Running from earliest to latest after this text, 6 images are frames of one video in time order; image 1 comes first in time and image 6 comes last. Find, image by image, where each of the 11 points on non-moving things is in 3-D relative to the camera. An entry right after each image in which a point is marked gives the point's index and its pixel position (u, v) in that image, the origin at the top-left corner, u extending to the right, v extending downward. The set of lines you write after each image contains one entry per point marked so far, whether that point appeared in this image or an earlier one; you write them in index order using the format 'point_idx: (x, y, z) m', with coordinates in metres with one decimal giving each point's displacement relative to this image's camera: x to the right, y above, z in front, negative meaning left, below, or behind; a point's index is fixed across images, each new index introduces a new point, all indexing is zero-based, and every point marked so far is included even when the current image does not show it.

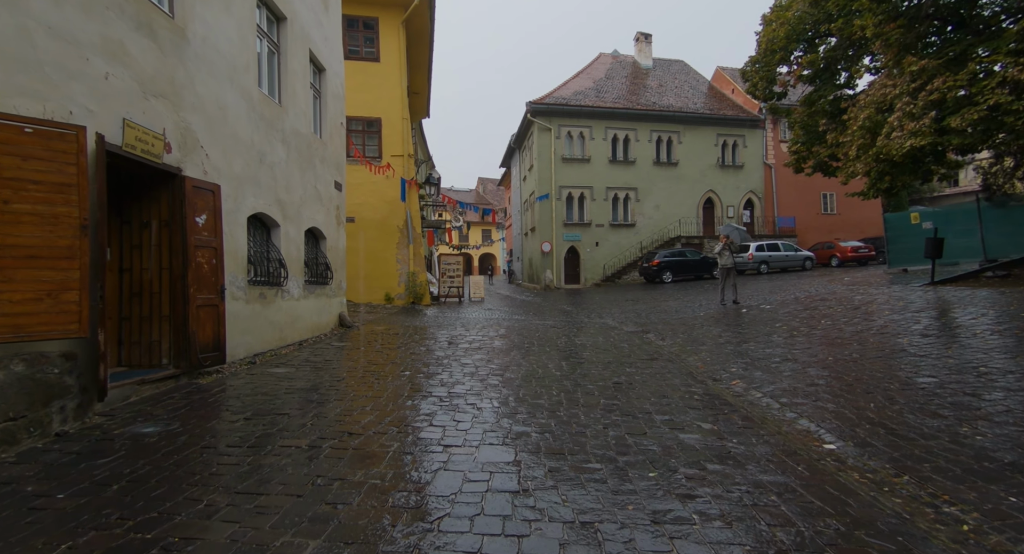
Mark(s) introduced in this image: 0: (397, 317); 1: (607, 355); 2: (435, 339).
0: (-3.1, -1.1, +13.5) m
1: (+1.5, -1.3, +8.1) m
2: (-1.5, -1.2, +9.5) m
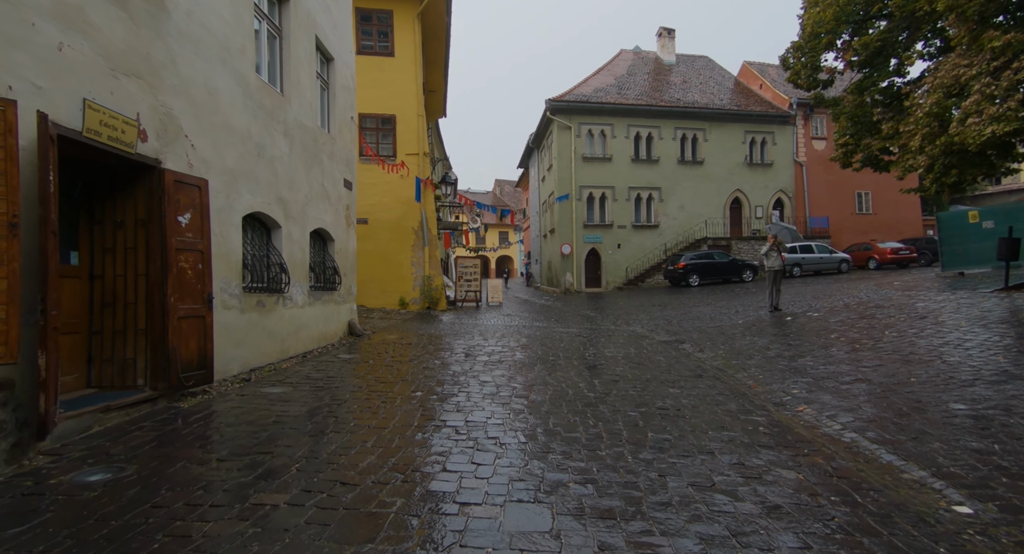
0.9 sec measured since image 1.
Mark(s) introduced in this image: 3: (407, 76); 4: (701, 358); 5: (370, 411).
0: (-2.6, -1.2, +12.8) m
1: (+1.9, -1.3, +7.2) m
2: (-1.1, -1.3, +8.7) m
3: (-3.4, +6.6, +16.3) m
4: (+3.2, -1.4, +8.4) m
5: (-1.4, -1.3, +4.9) m
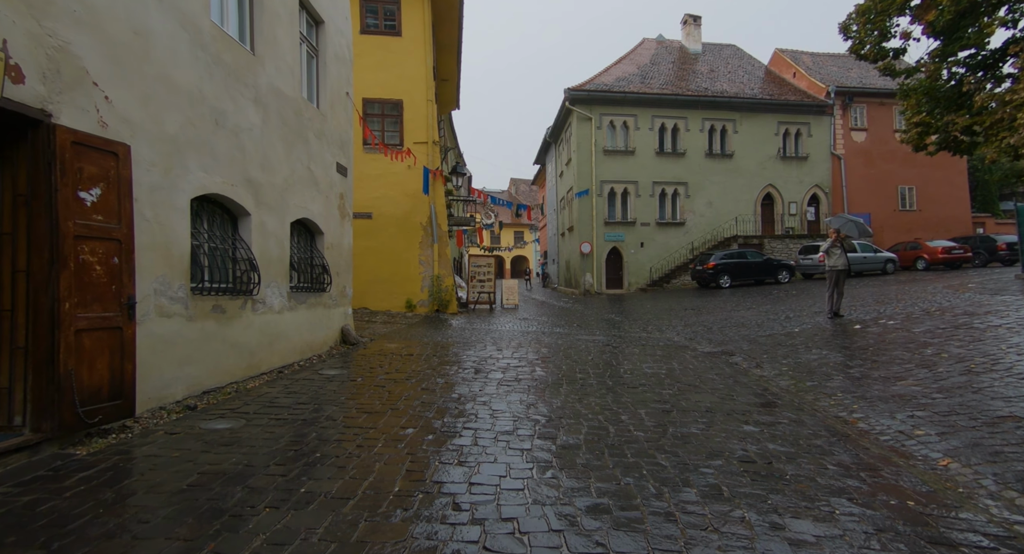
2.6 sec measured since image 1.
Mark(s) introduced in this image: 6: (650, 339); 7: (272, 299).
0: (-2.2, -1.2, +11.4) m
1: (+2.1, -1.3, +5.7) m
2: (-0.8, -1.3, +7.3) m
3: (-2.9, +6.6, +14.9) m
4: (+3.4, -1.4, +6.8) m
5: (-1.2, -1.3, +3.5) m
6: (+2.9, -1.3, +10.4) m
7: (-3.2, -0.3, +6.6) m
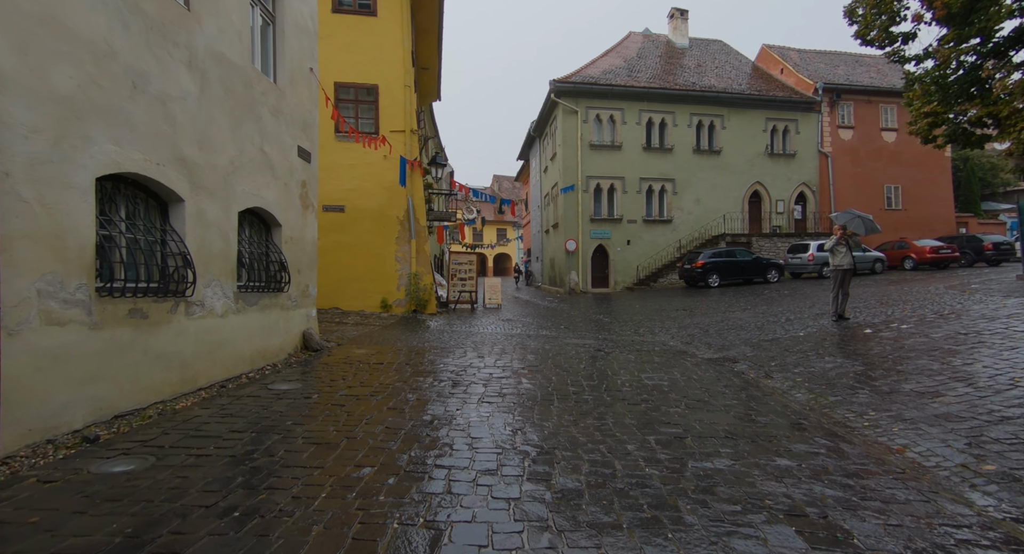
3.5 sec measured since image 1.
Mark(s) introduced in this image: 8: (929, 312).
0: (-2.6, -1.2, +10.5) m
1: (+2.0, -1.3, +5.0) m
2: (-1.0, -1.3, +6.4) m
3: (-3.3, +6.7, +13.9) m
4: (+3.2, -1.4, +6.1) m
5: (-1.3, -1.3, +2.6) m
6: (+2.6, -1.3, +9.7) m
7: (-3.4, -0.3, +5.6) m
8: (+7.4, -0.6, +8.8) m
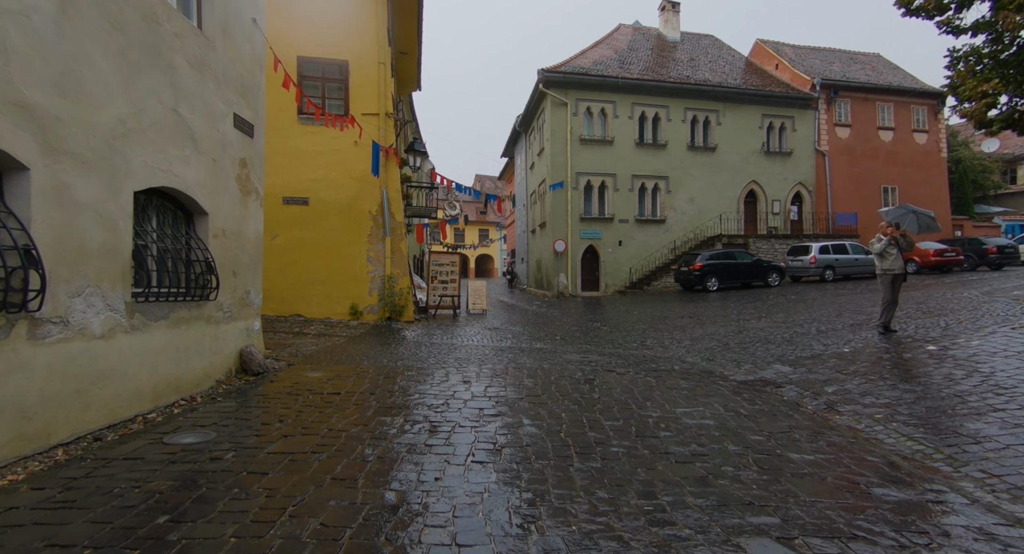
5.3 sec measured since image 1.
0: (-2.7, -1.2, +8.8) m
1: (+2.0, -1.4, +3.5) m
2: (-1.0, -1.3, +4.8) m
3: (-3.6, +6.6, +12.3) m
4: (+3.2, -1.4, +4.7) m
5: (-1.2, -1.3, +1.0) m
6: (+2.4, -1.3, +8.2) m
7: (-3.3, -0.3, +3.9) m
8: (+7.2, -0.7, +7.5) m
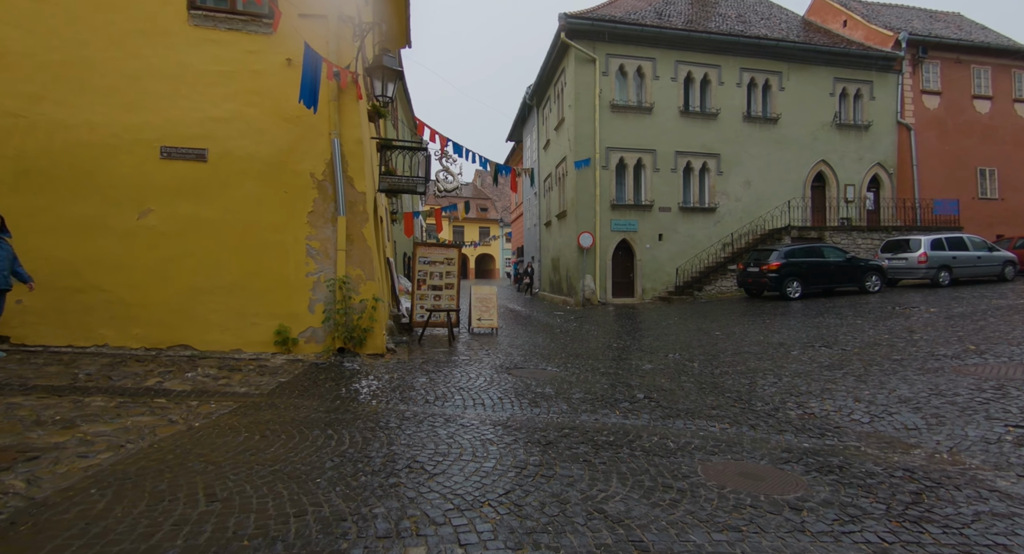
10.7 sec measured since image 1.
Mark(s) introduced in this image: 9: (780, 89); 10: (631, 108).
0: (-2.2, -1.3, +4.1) m
1: (+2.5, -1.5, -1.3) m
2: (-0.5, -1.4, 0.0) m
3: (-3.1, +6.5, +7.5) m
4: (+3.7, -1.5, -0.1) m
5: (-0.7, -1.4, -3.8) m
6: (+2.9, -1.4, +3.4) m
7: (-2.9, -0.4, -0.9) m
8: (+7.7, -0.8, +2.8) m
9: (+10.4, +7.3, +19.2) m
10: (+4.3, +6.1, +18.0) m
